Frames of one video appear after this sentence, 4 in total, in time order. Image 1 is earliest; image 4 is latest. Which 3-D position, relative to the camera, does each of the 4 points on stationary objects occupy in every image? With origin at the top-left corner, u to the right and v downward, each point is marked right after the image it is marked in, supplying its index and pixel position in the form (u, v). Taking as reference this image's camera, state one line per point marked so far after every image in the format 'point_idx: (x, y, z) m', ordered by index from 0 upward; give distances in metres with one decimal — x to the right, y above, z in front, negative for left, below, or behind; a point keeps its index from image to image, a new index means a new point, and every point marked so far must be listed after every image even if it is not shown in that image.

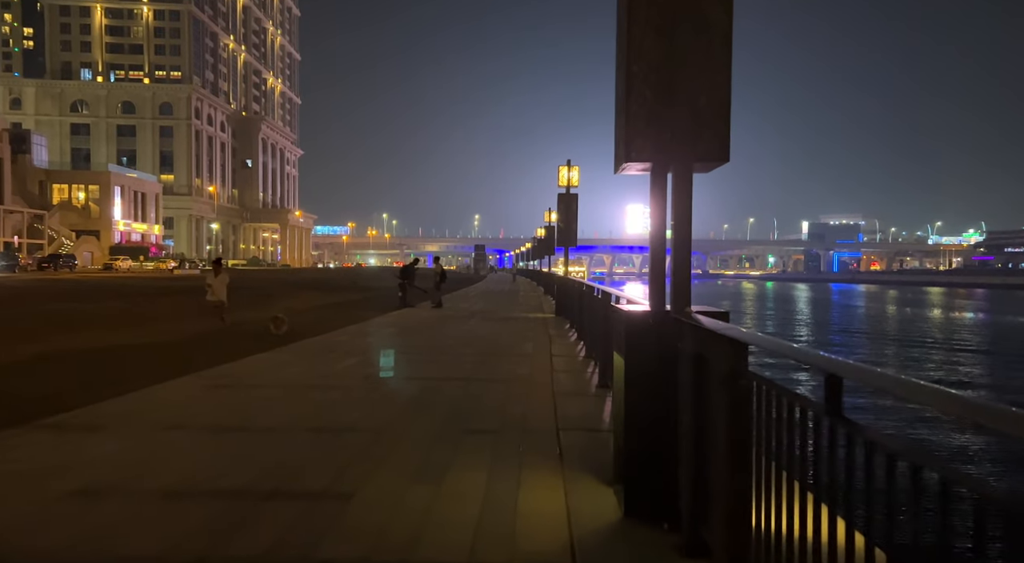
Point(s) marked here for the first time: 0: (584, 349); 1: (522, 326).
0: (+1.4, -1.3, +13.9) m
1: (+0.3, -1.2, +20.0) m
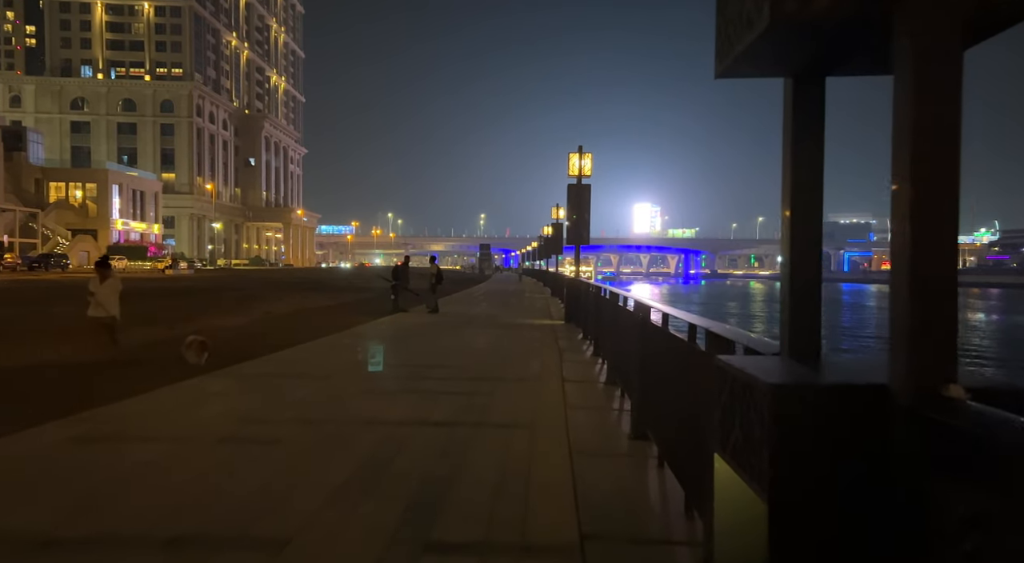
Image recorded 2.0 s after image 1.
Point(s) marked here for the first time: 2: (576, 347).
0: (+1.4, -1.3, +11.1) m
1: (+0.3, -1.3, +17.2) m
2: (+1.3, -1.3, +14.8) m
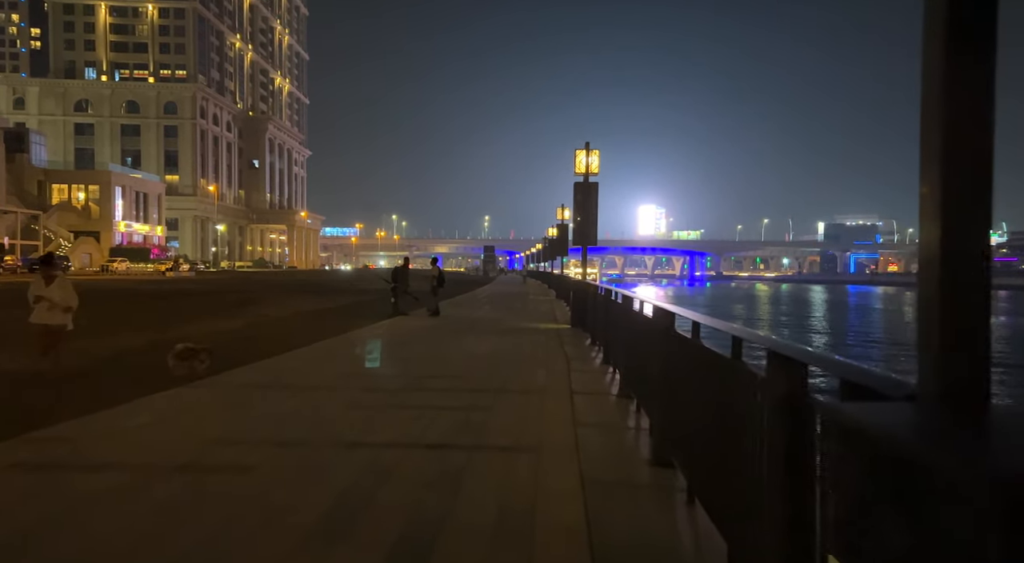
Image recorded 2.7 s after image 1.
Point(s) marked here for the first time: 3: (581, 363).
0: (+1.4, -1.4, +10.3) m
1: (+0.4, -1.3, +16.3) m
2: (+1.3, -1.3, +13.9) m
3: (+1.1, -1.4, +12.2) m
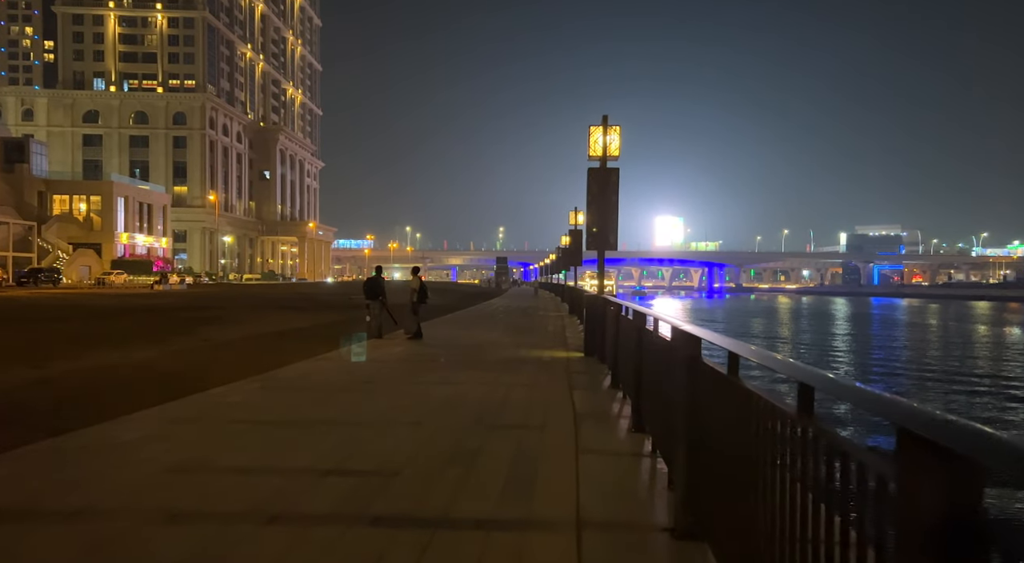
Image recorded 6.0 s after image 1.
0: (+1.1, -1.5, +5.7) m
1: (+0.3, -1.6, +11.8) m
2: (+1.1, -1.6, +9.3) m
3: (+0.9, -1.6, +7.7) m
